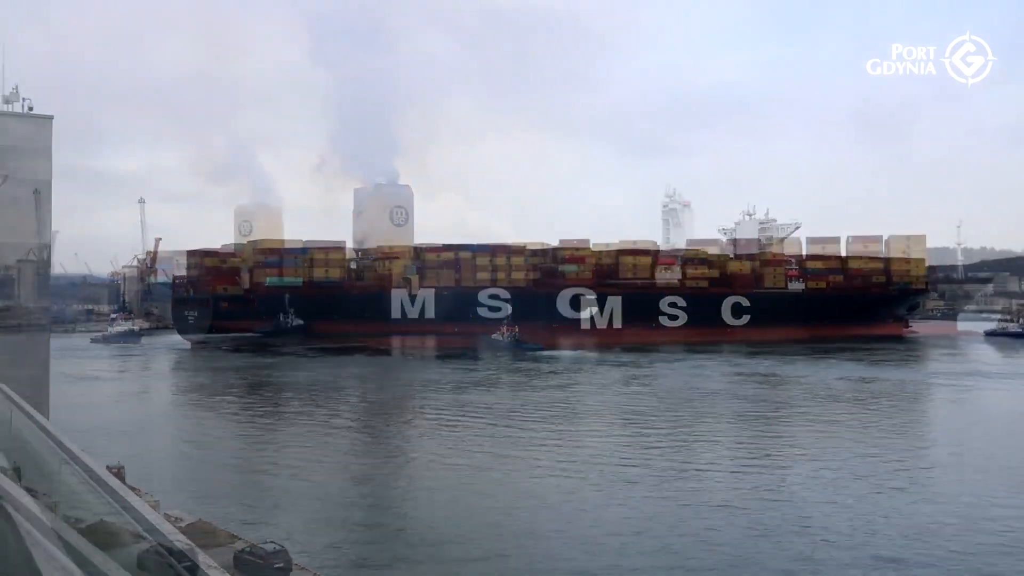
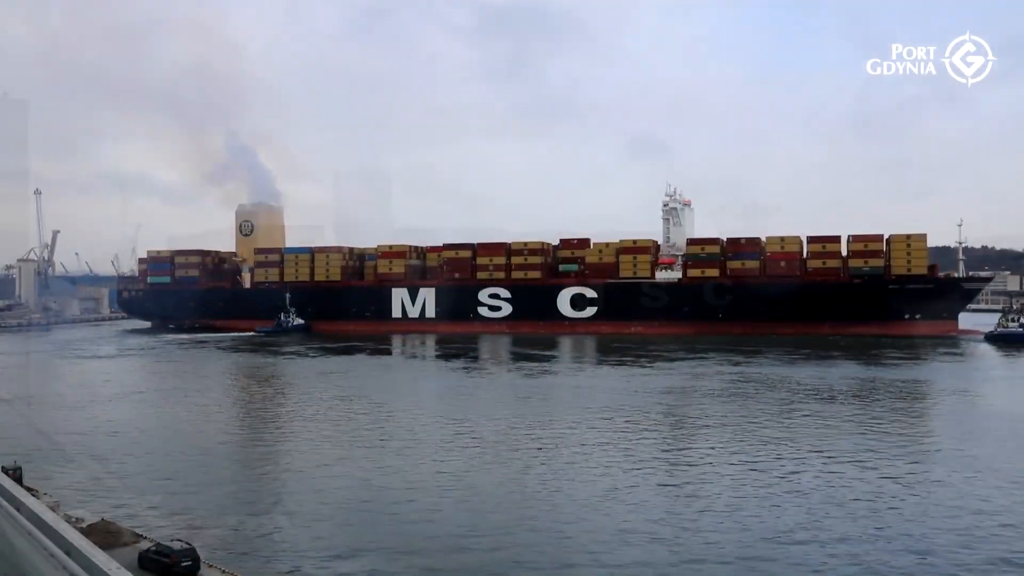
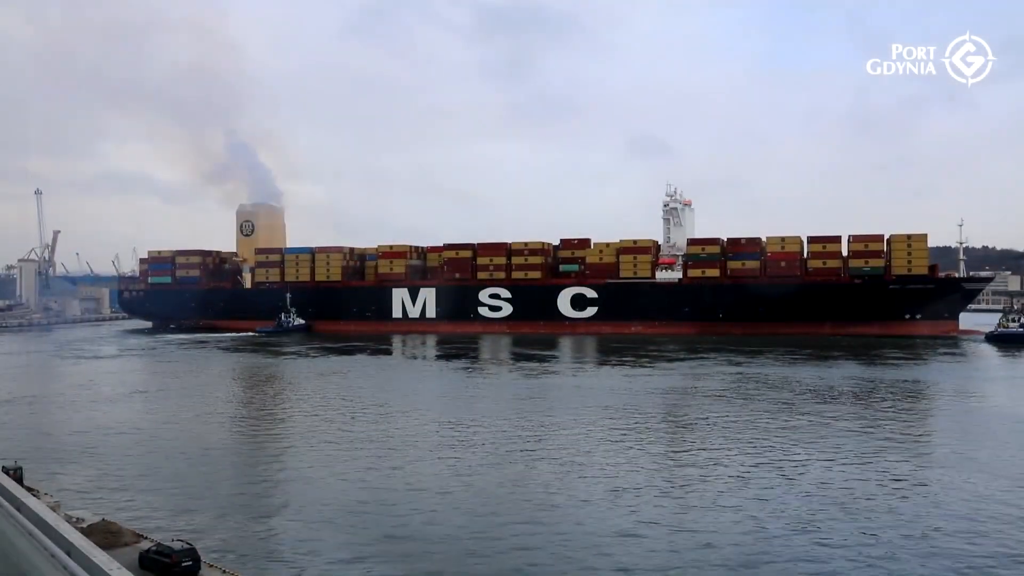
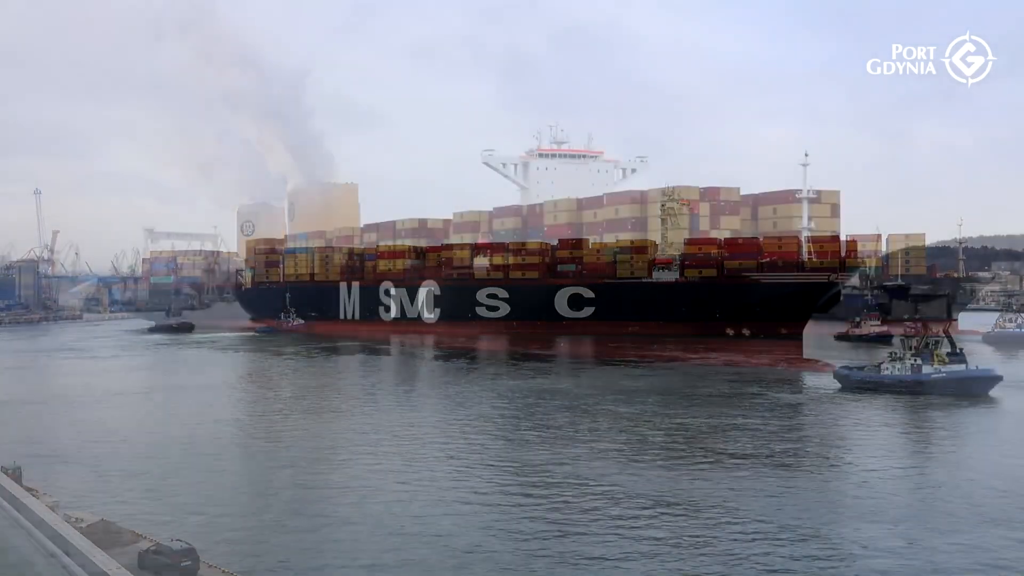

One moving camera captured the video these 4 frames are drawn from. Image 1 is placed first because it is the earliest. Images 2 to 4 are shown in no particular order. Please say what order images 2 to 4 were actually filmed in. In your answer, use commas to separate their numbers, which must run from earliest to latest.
2, 3, 4
